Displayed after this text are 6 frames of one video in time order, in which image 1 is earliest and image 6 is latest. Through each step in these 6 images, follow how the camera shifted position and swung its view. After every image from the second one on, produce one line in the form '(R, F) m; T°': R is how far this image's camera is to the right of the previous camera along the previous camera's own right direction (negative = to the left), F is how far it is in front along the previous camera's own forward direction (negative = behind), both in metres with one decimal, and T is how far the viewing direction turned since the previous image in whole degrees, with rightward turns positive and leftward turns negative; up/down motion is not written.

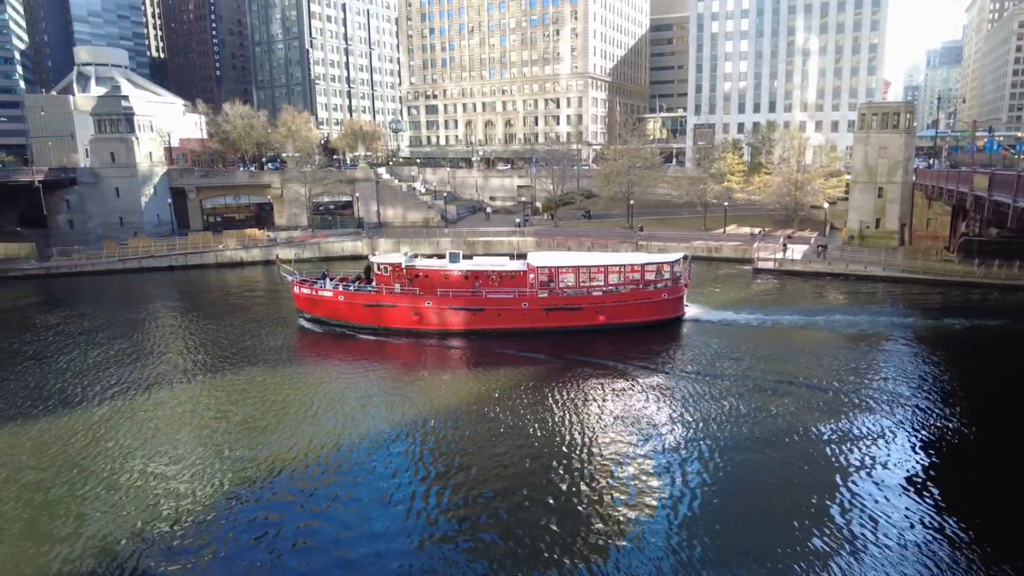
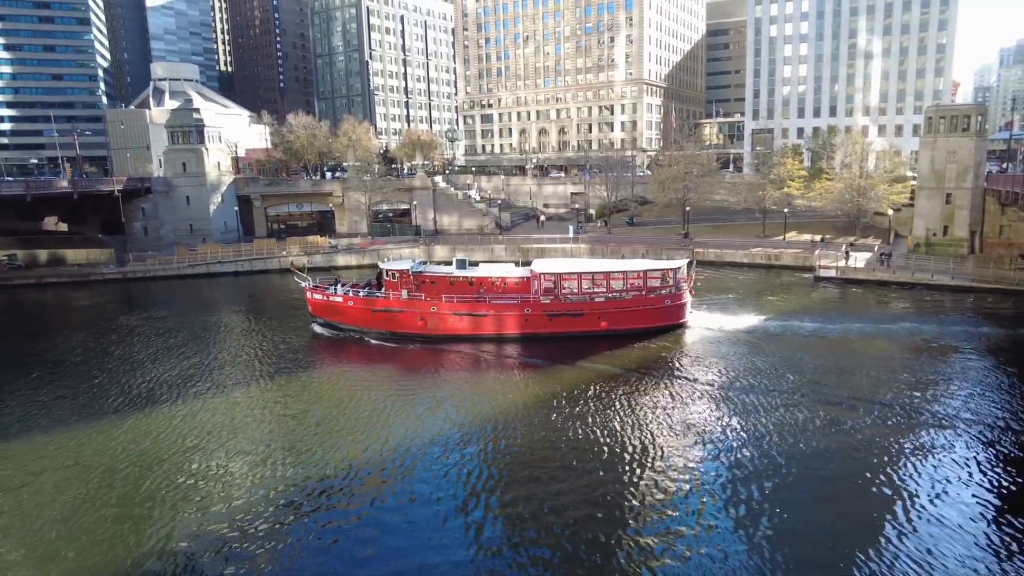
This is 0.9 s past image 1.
(-0.1, -0.5) m; -4°
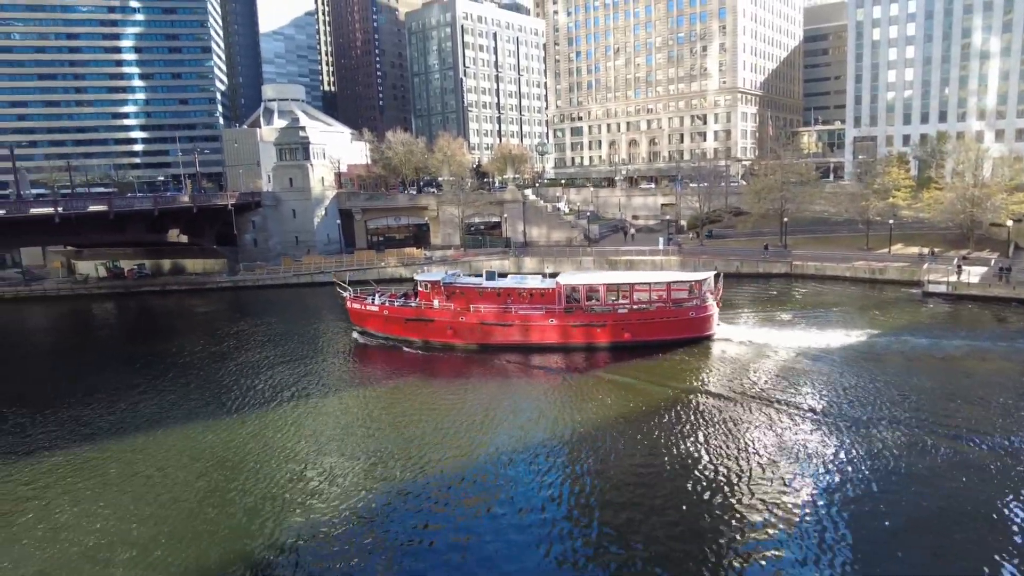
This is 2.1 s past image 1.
(0.0, -0.8) m; -7°
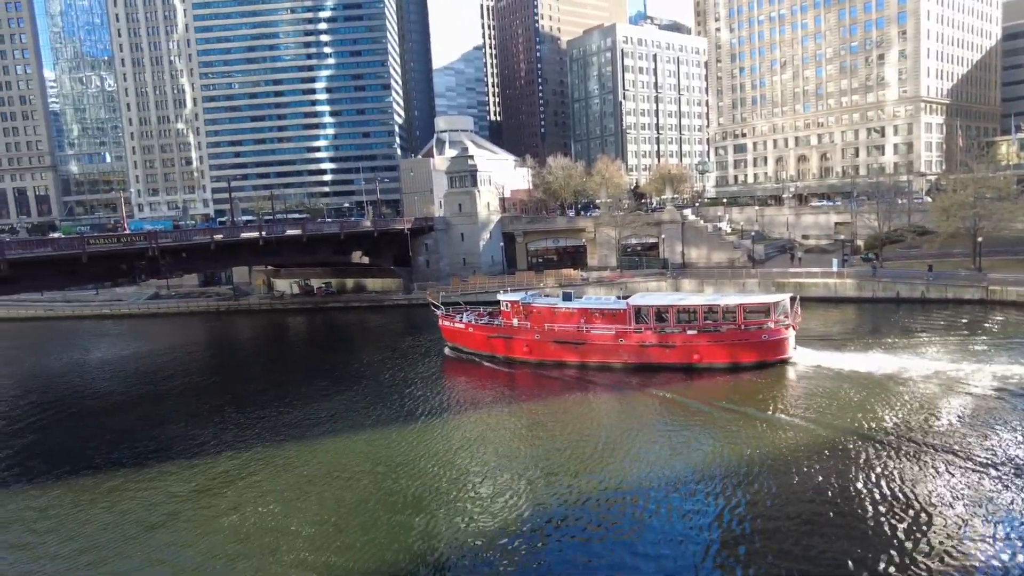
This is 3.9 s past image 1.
(+0.5, -1.3) m; -14°
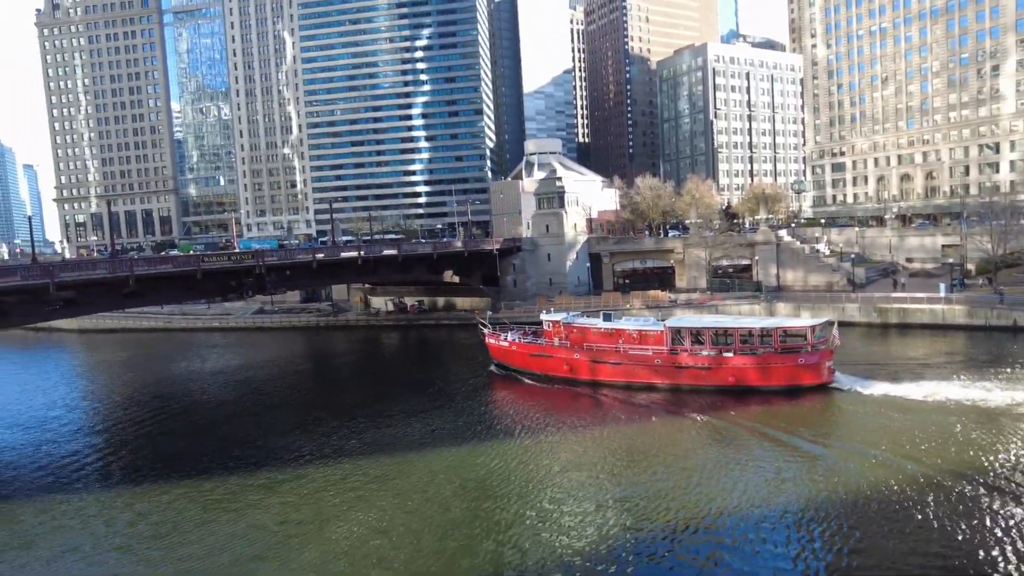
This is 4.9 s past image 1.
(+0.3, -0.6) m; -8°
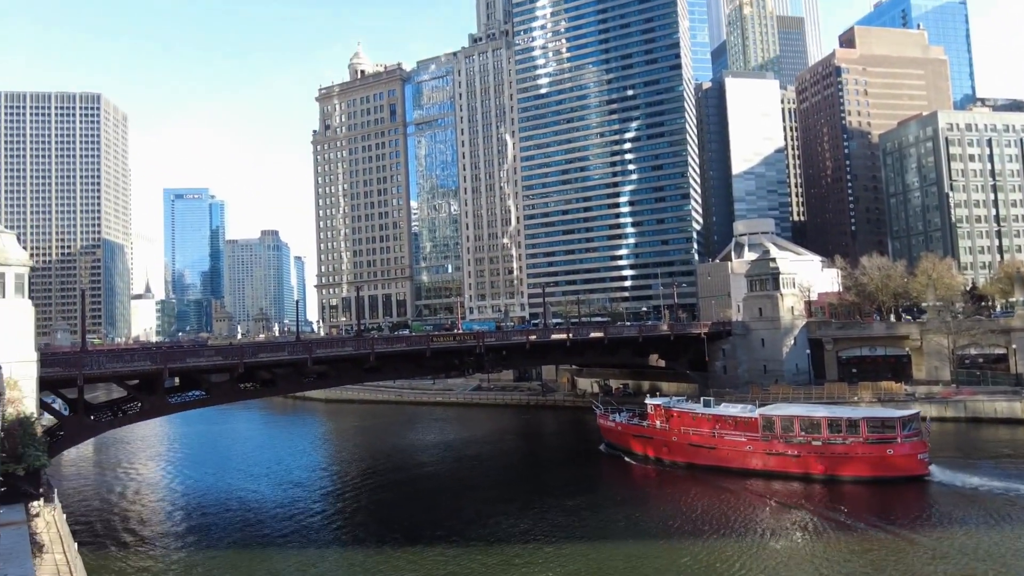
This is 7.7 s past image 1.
(+1.3, -1.4) m; -18°
